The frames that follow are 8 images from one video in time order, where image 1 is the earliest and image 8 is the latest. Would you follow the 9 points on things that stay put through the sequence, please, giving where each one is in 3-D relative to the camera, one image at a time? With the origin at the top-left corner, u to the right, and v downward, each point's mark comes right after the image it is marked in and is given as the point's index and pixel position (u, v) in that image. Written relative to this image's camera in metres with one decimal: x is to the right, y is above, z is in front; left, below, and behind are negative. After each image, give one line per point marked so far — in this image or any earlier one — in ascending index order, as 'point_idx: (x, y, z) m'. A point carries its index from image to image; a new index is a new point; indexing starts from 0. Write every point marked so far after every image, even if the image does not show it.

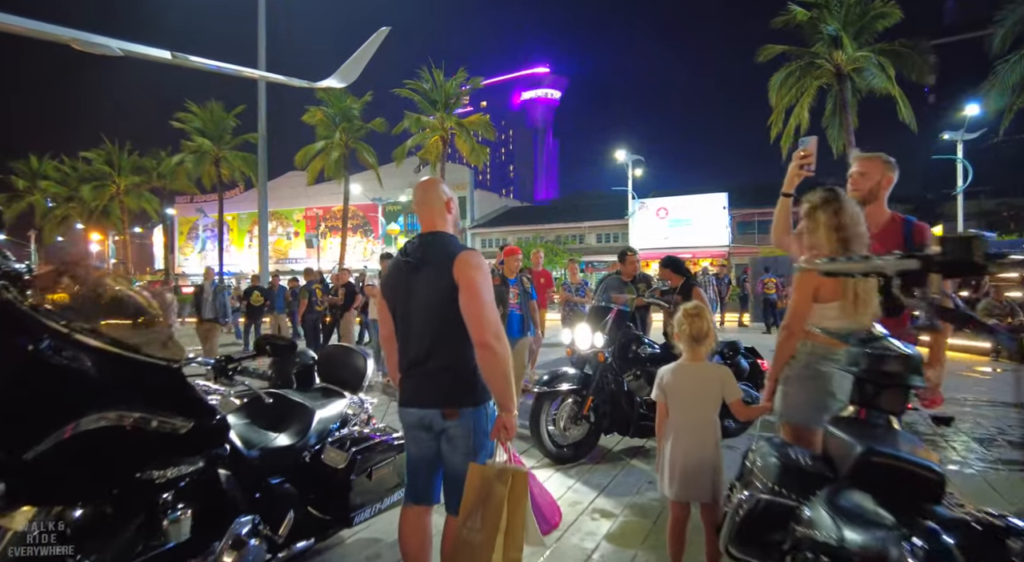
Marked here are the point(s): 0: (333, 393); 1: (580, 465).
0: (-1.0, -0.6, +3.4) m
1: (+0.6, -1.6, +5.3) m
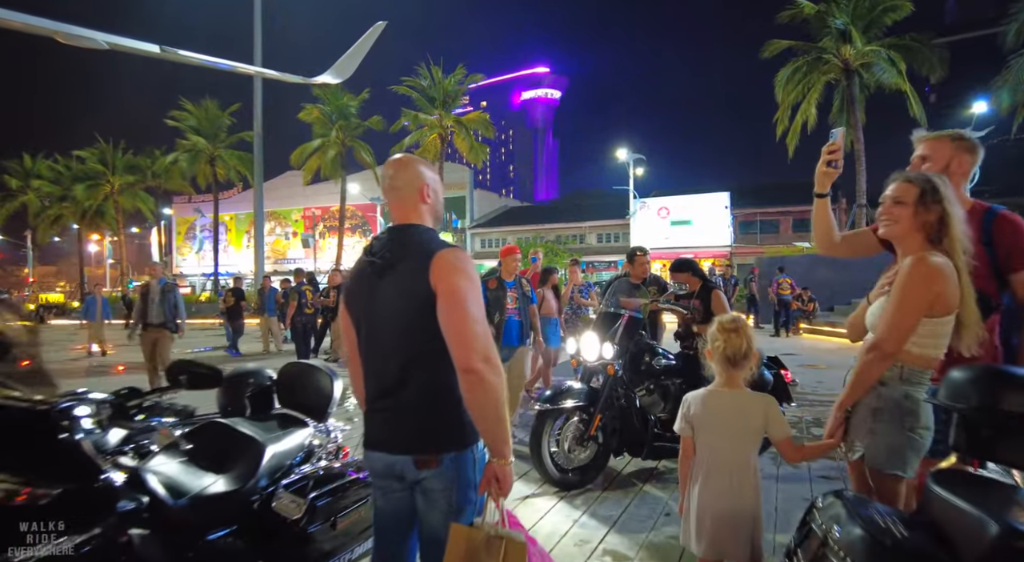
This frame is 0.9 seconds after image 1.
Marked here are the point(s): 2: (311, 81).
0: (-1.0, -0.7, +2.9) m
1: (+0.6, -1.6, +4.7) m
2: (-1.9, +1.9, +5.8) m
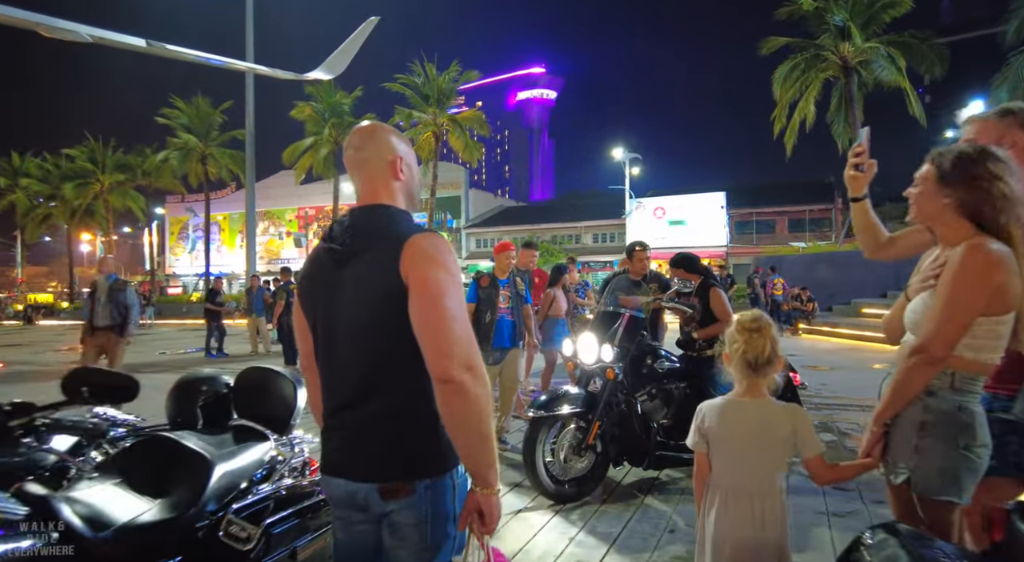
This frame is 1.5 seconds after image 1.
0: (-1.1, -0.6, +2.5) m
1: (+0.5, -1.6, +4.3) m
2: (-2.0, +1.9, +5.5) m
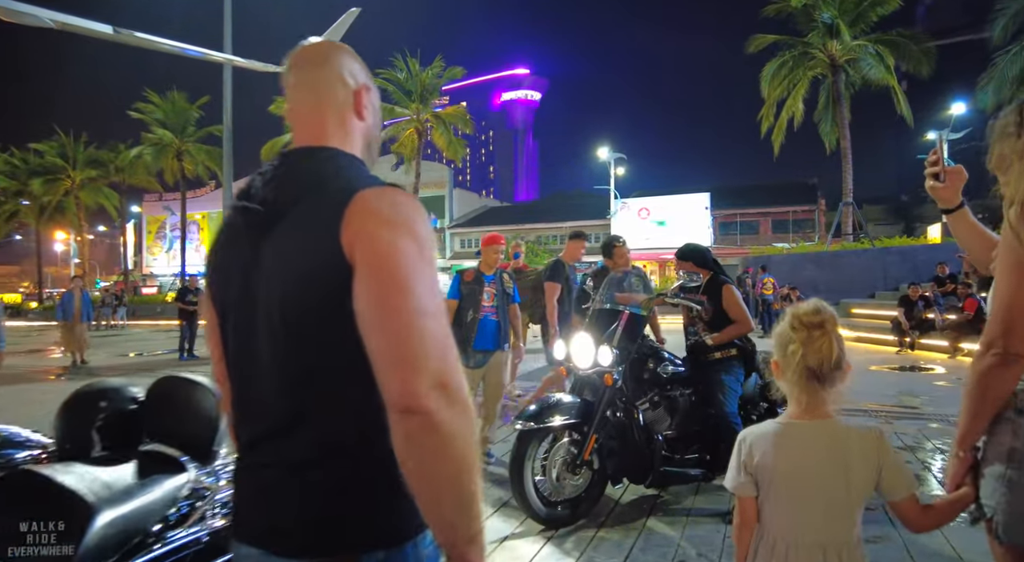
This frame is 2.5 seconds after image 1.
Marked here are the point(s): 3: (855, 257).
0: (-1.1, -0.6, +1.9) m
1: (+0.4, -1.6, +3.8) m
2: (-2.1, +2.0, +4.9) m
3: (+10.1, +0.7, +17.5) m
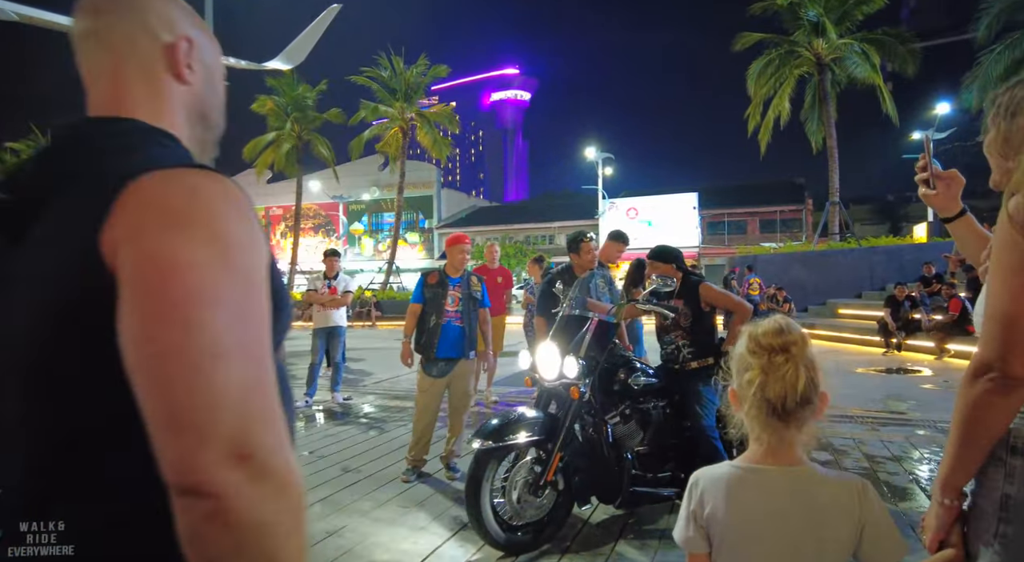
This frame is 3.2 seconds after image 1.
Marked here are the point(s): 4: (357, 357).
0: (-1.4, -0.6, +1.6) m
1: (+0.2, -1.6, +3.5) m
2: (-2.4, +1.9, +4.5) m
3: (+9.6, +0.7, +17.4) m
4: (-3.4, -1.7, +13.1) m
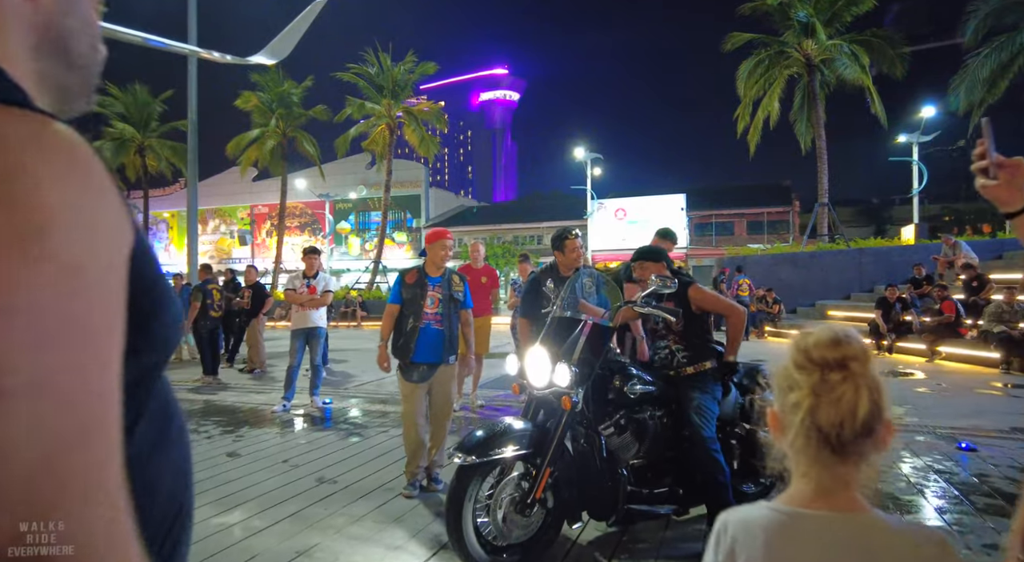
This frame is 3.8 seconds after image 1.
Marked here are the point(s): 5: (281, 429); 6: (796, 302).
0: (-1.4, -0.6, +1.3) m
1: (+0.1, -1.6, +3.2) m
2: (-2.4, +1.9, +4.2) m
3: (+9.2, +0.7, +17.3) m
4: (-3.7, -1.7, +12.8) m
5: (-2.7, -1.7, +6.9) m
6: (+8.4, -0.7, +17.6) m
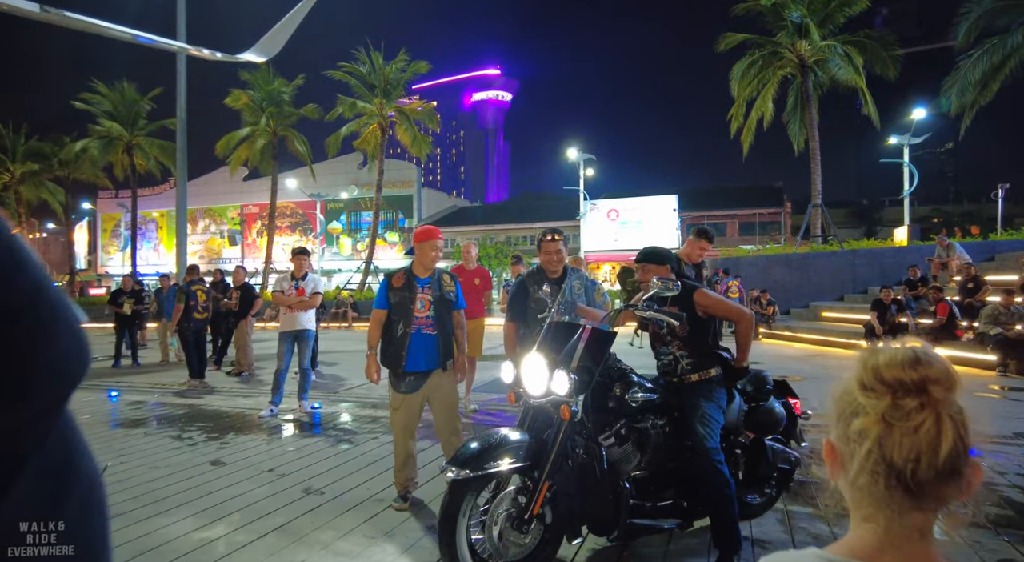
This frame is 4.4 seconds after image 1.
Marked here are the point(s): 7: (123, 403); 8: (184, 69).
0: (-1.4, -0.6, +1.1) m
1: (+0.1, -1.6, +3.1) m
2: (-2.5, +1.9, +4.0) m
3: (+9.0, +0.6, +17.3) m
4: (-3.8, -1.7, +12.5) m
5: (-2.7, -1.7, +6.7) m
6: (+8.1, -0.7, +17.5) m
7: (-5.6, -1.7, +8.5) m
8: (-7.9, +5.1, +14.3) m
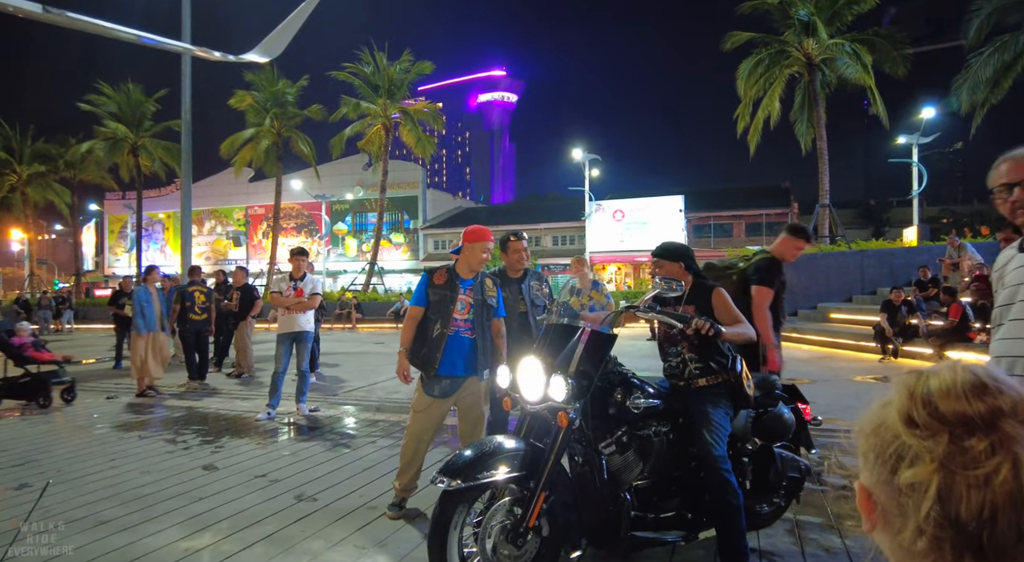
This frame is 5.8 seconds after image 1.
0: (-1.4, -0.6, +1.0) m
1: (0.0, -1.6, +2.9) m
2: (-2.5, +1.9, +3.9) m
3: (+9.1, +0.6, +17.0) m
4: (-3.8, -1.7, +12.4) m
5: (-2.7, -1.7, +6.5) m
6: (+8.3, -0.7, +17.3) m
7: (-5.5, -1.8, +8.4) m
8: (-7.8, +5.0, +14.2) m
